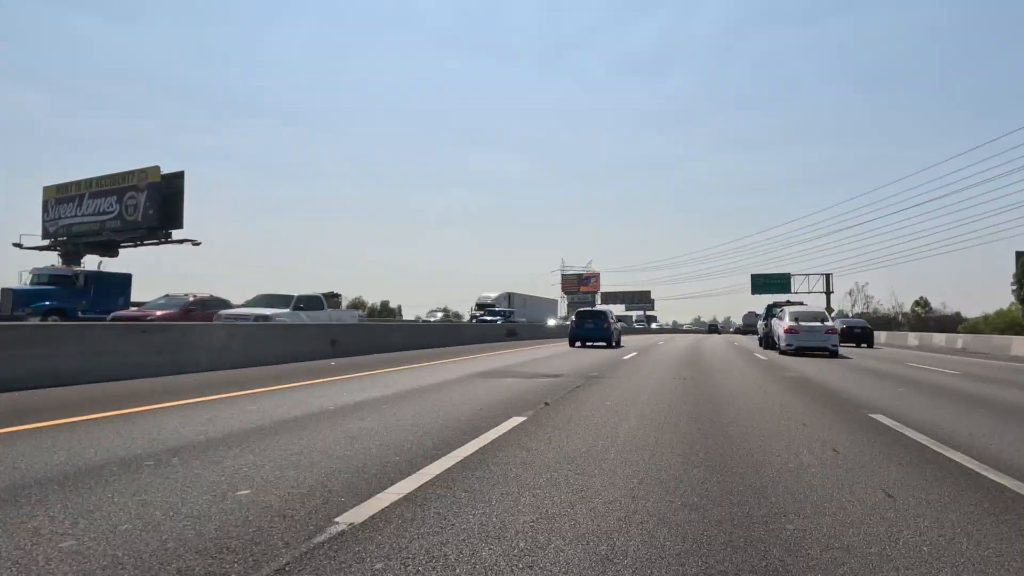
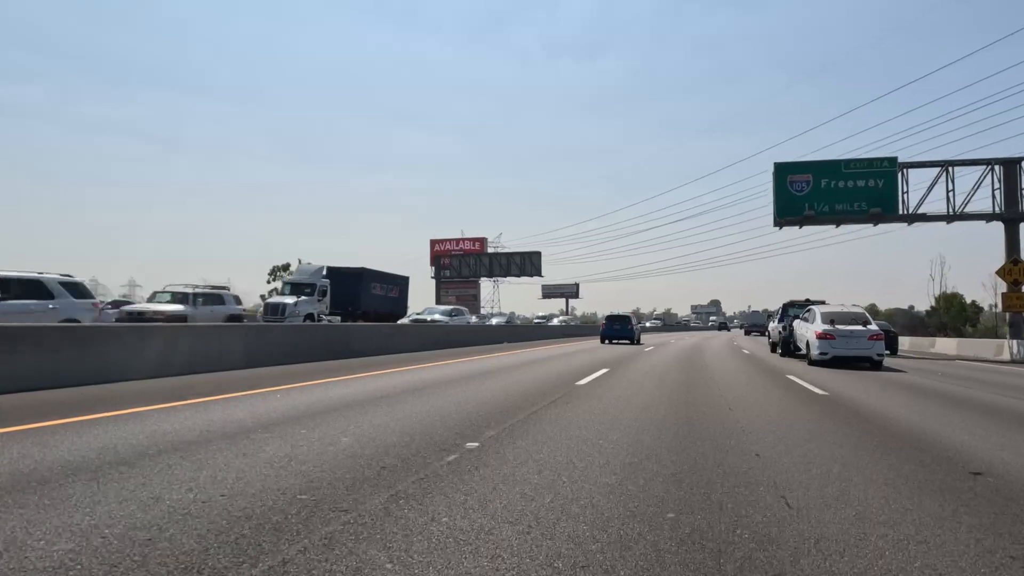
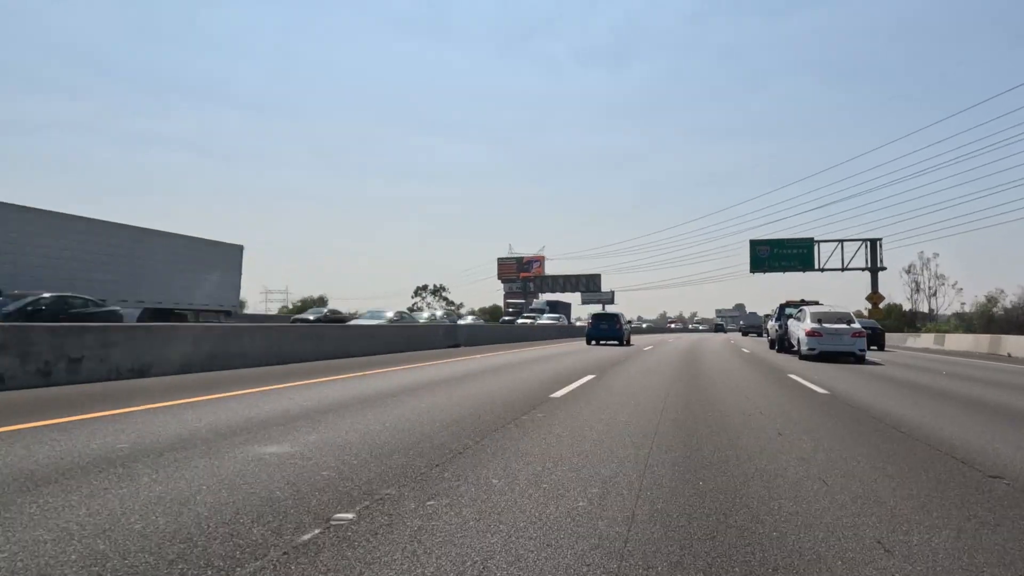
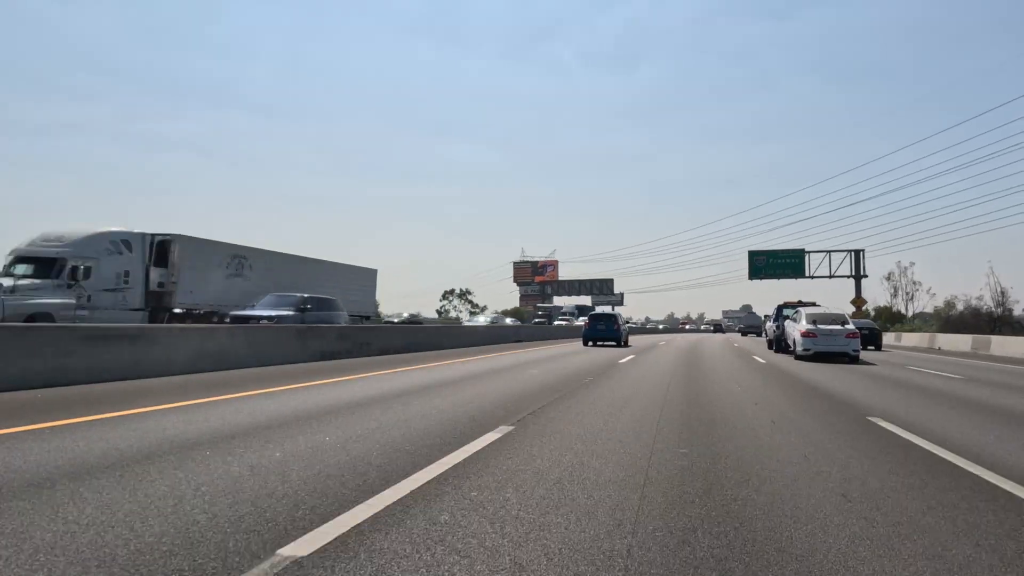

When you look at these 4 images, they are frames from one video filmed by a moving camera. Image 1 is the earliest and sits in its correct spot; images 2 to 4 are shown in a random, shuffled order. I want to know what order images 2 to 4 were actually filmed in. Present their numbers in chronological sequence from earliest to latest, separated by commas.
4, 3, 2
